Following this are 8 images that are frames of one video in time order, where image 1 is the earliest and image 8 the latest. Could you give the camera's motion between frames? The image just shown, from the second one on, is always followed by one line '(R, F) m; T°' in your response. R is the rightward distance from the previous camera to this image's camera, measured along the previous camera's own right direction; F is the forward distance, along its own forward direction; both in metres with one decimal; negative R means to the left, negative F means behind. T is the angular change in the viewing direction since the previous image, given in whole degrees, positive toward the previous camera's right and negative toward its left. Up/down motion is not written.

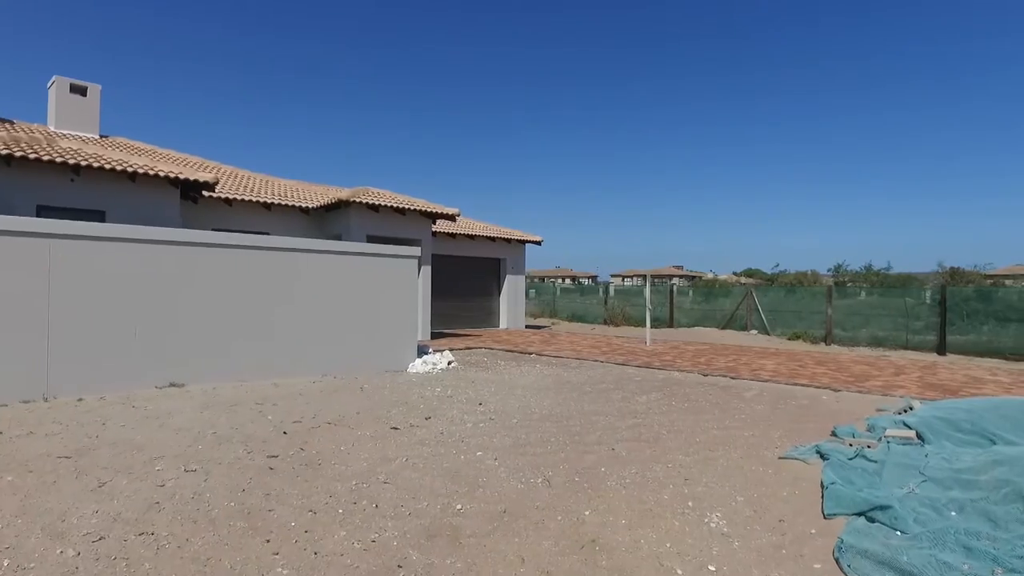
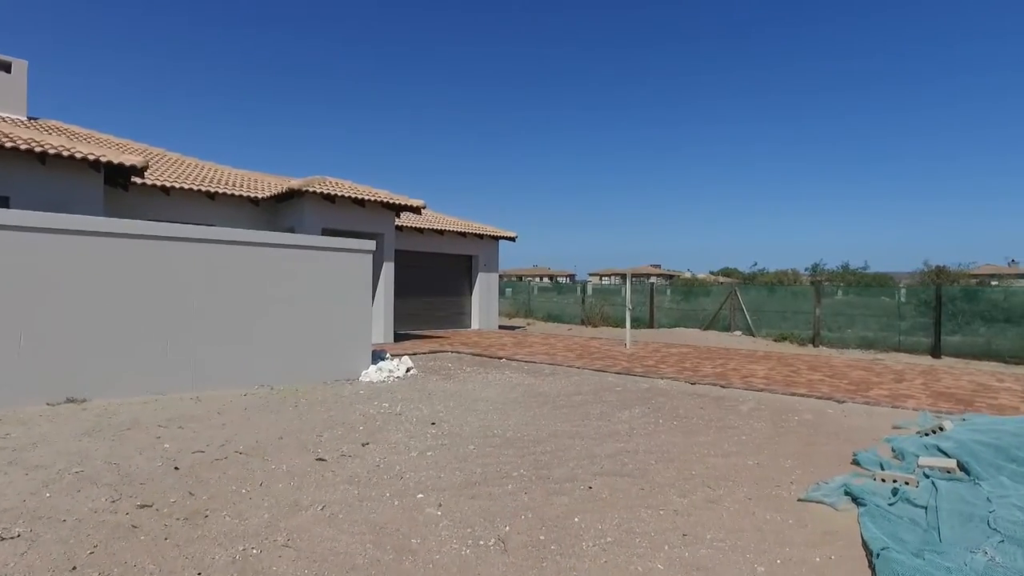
(+0.2, +1.2) m; +2°
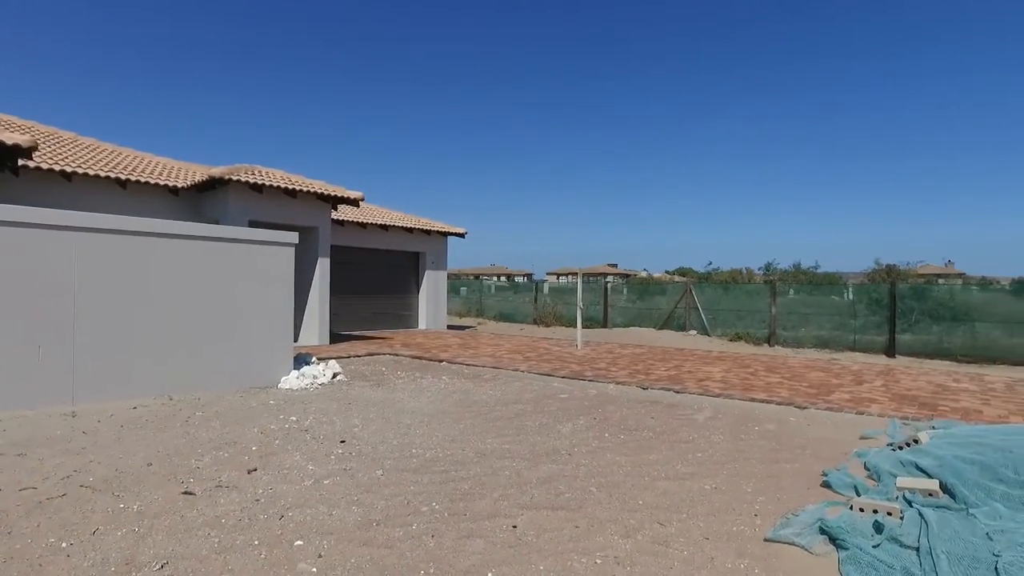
(+0.3, +0.9) m; +4°
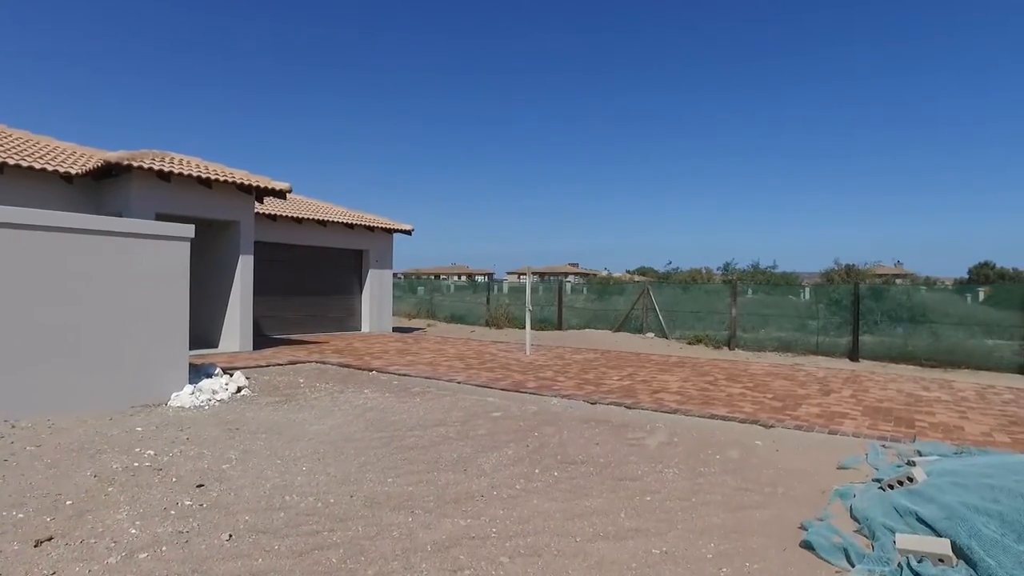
(+0.4, +1.2) m; +3°
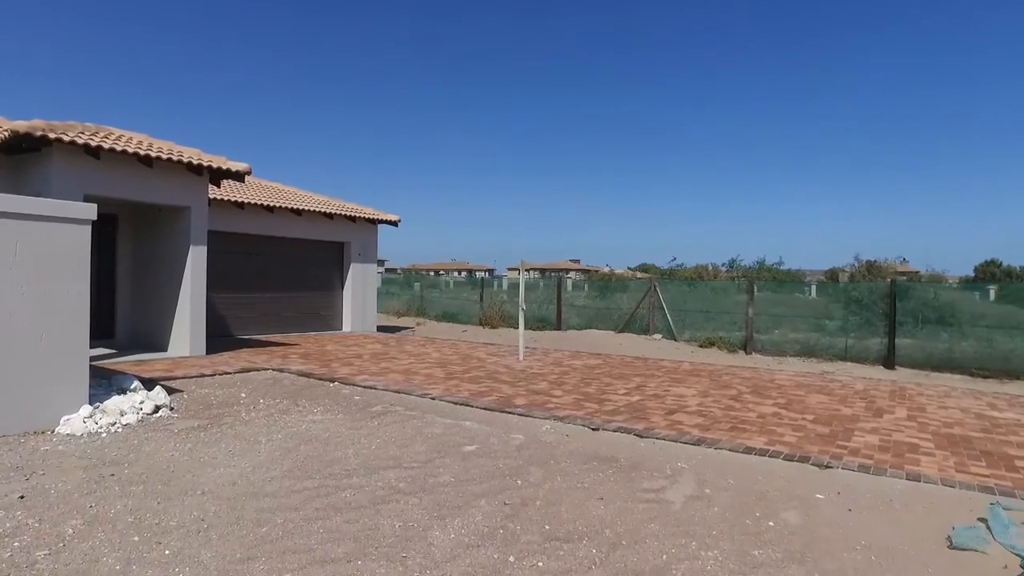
(+0.2, +1.7) m; 0°
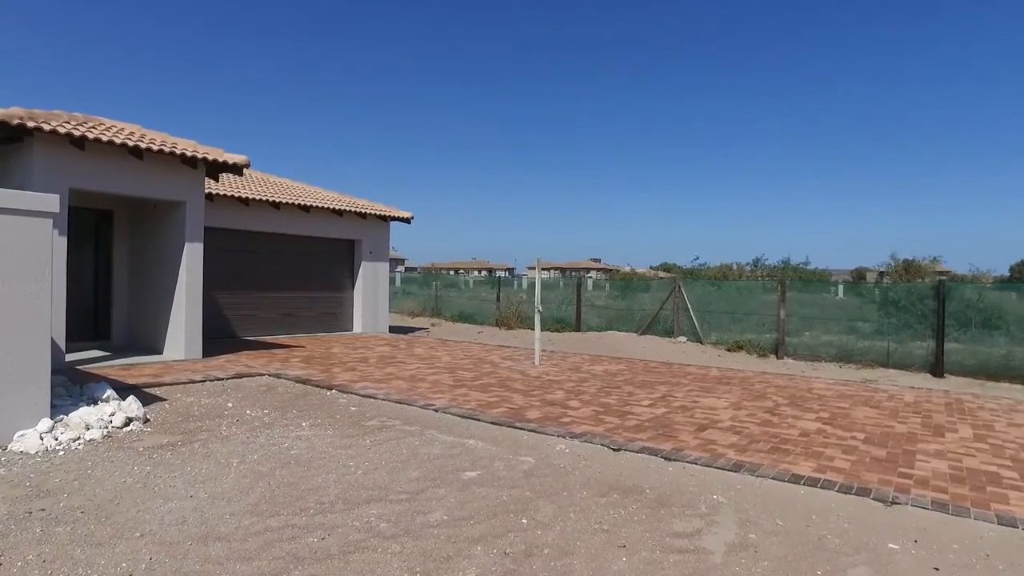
(+0.1, +0.8) m; -2°
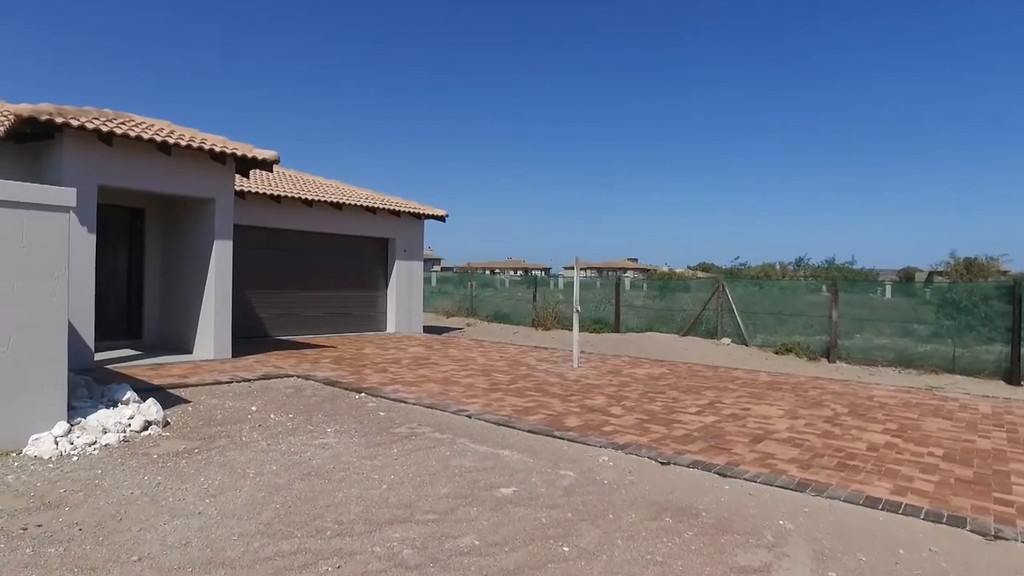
(0.0, +0.5) m; -3°
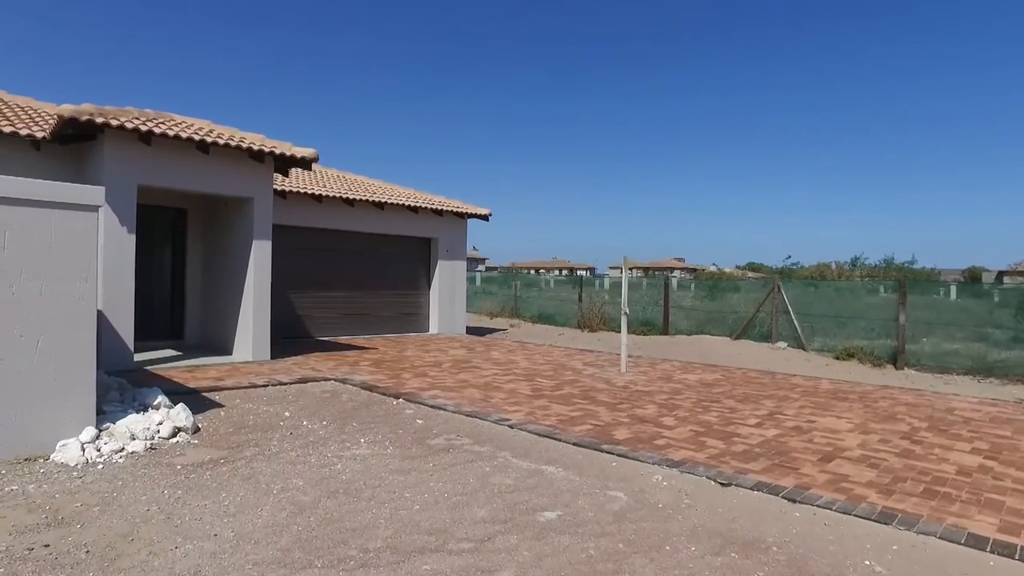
(0.0, +0.4) m; -4°
